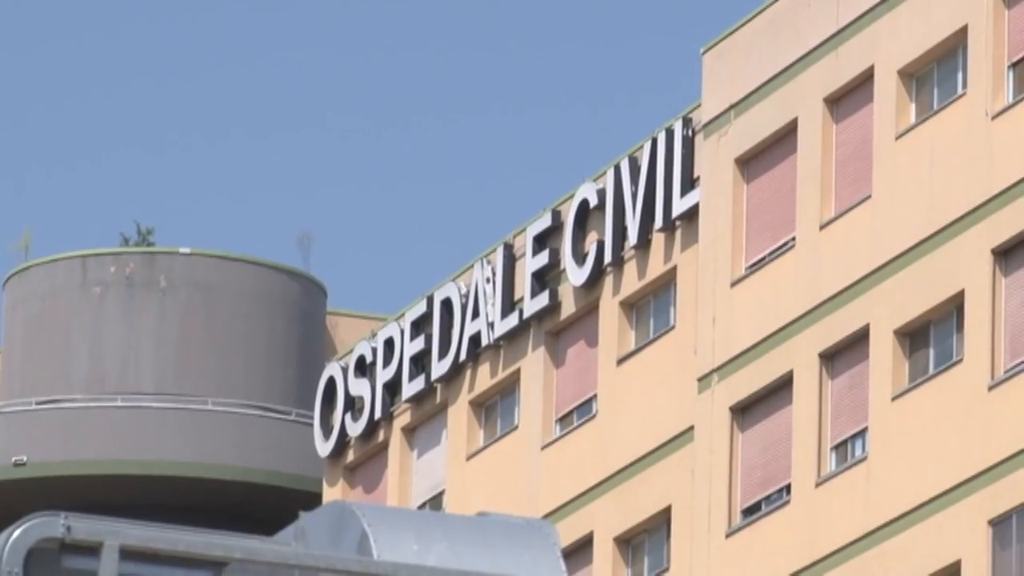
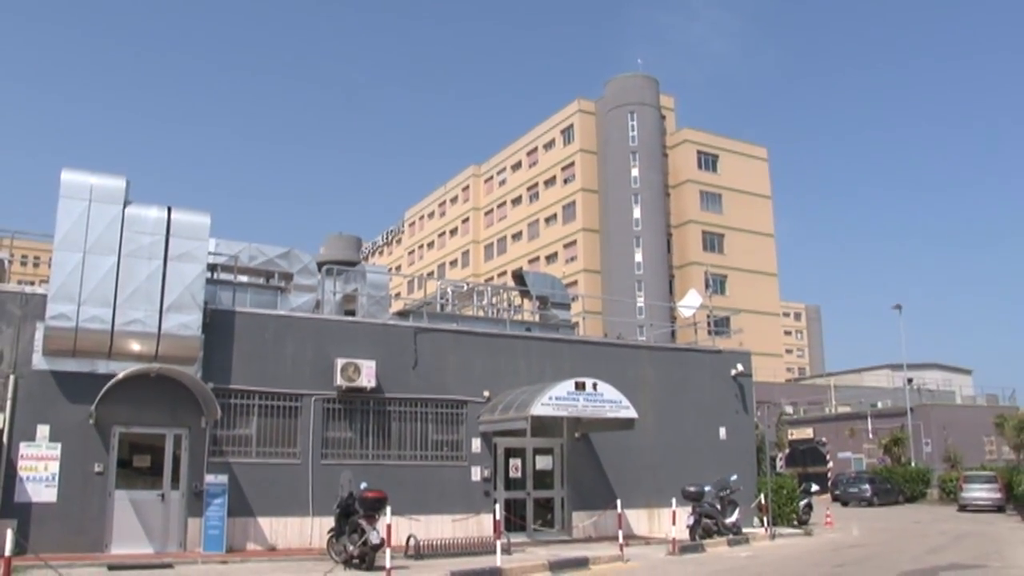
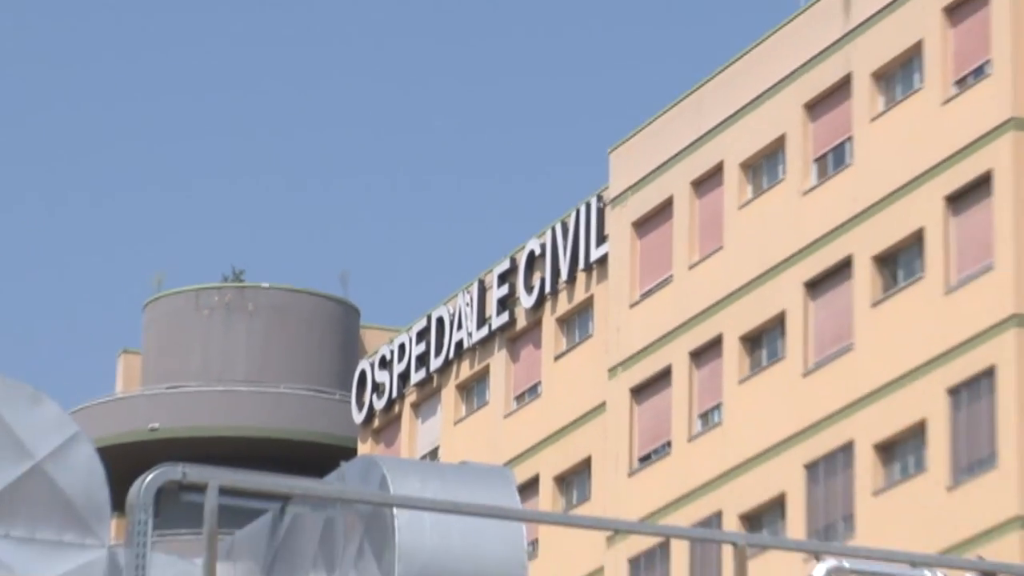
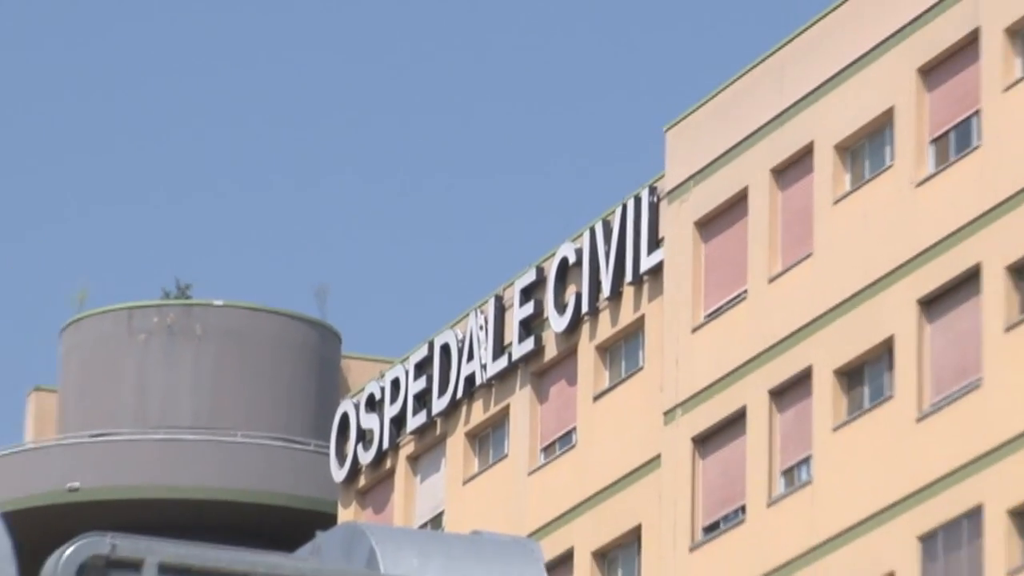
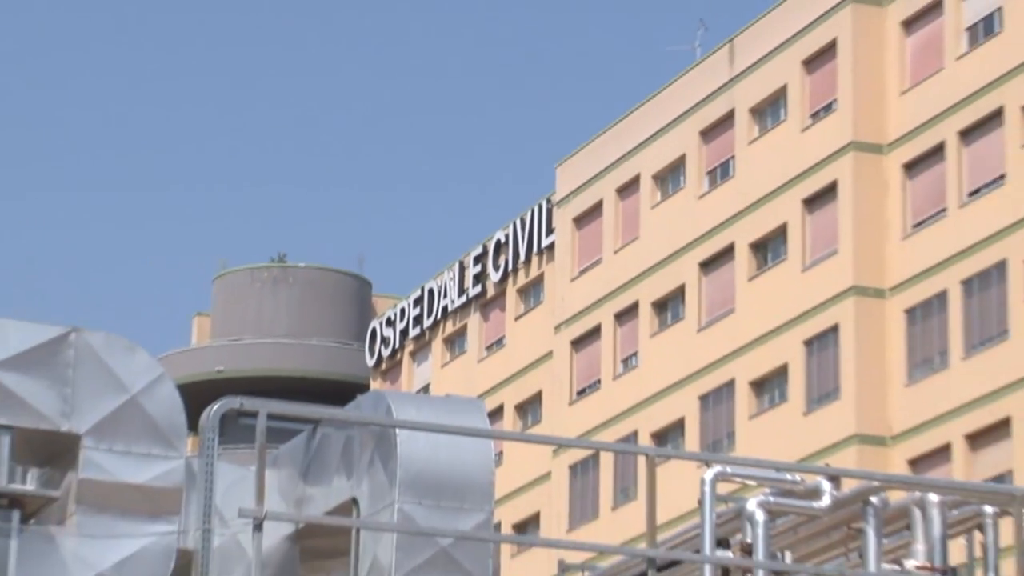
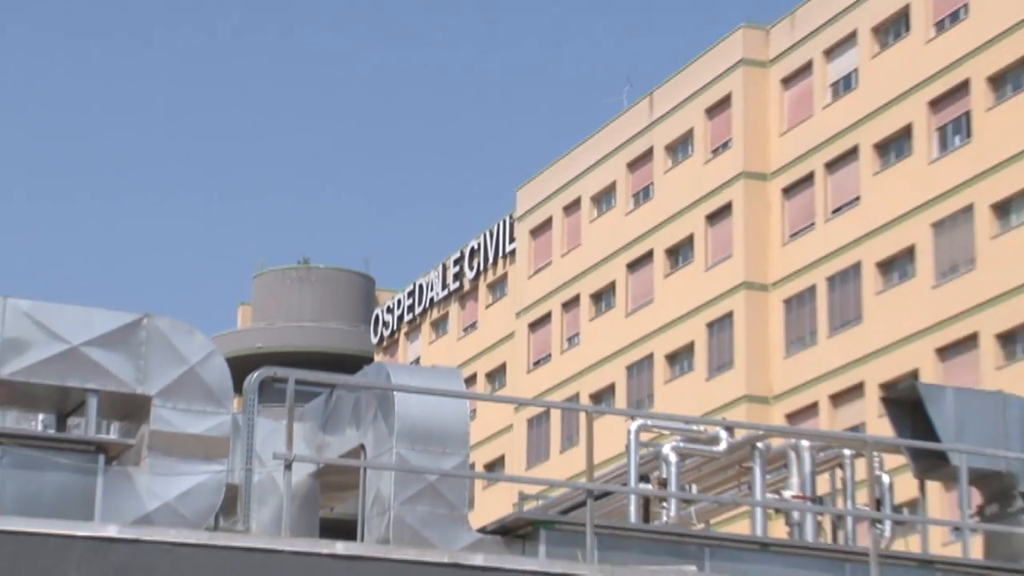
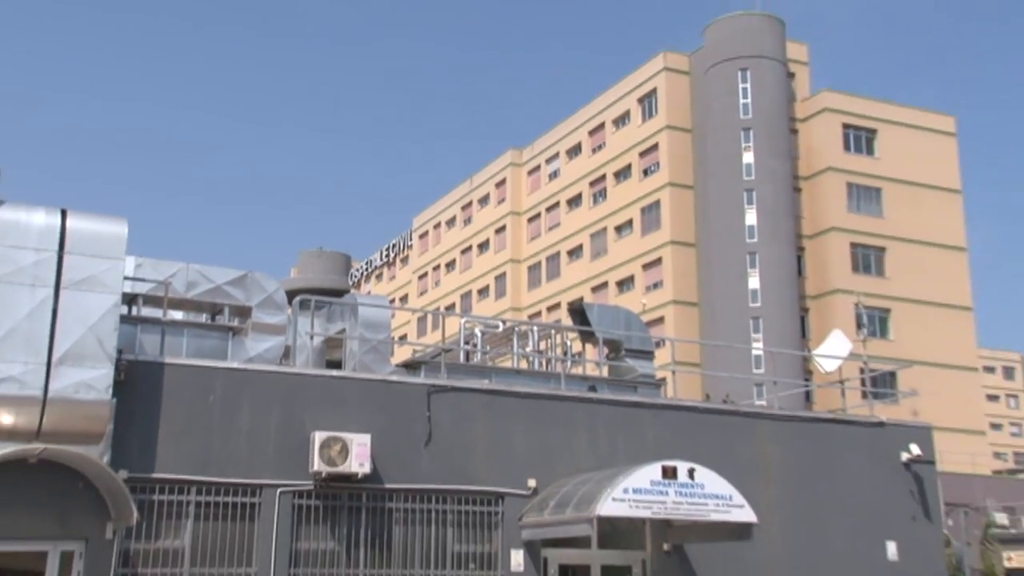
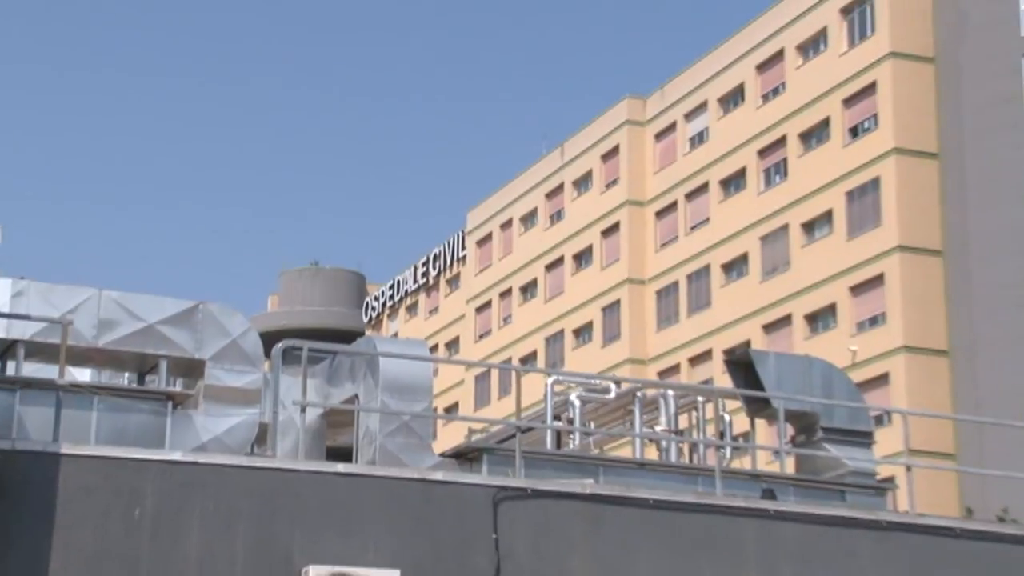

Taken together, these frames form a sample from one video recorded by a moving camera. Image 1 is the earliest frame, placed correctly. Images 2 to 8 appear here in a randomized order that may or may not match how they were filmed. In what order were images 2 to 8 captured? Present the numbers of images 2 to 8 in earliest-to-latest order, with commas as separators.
4, 3, 5, 6, 8, 7, 2
